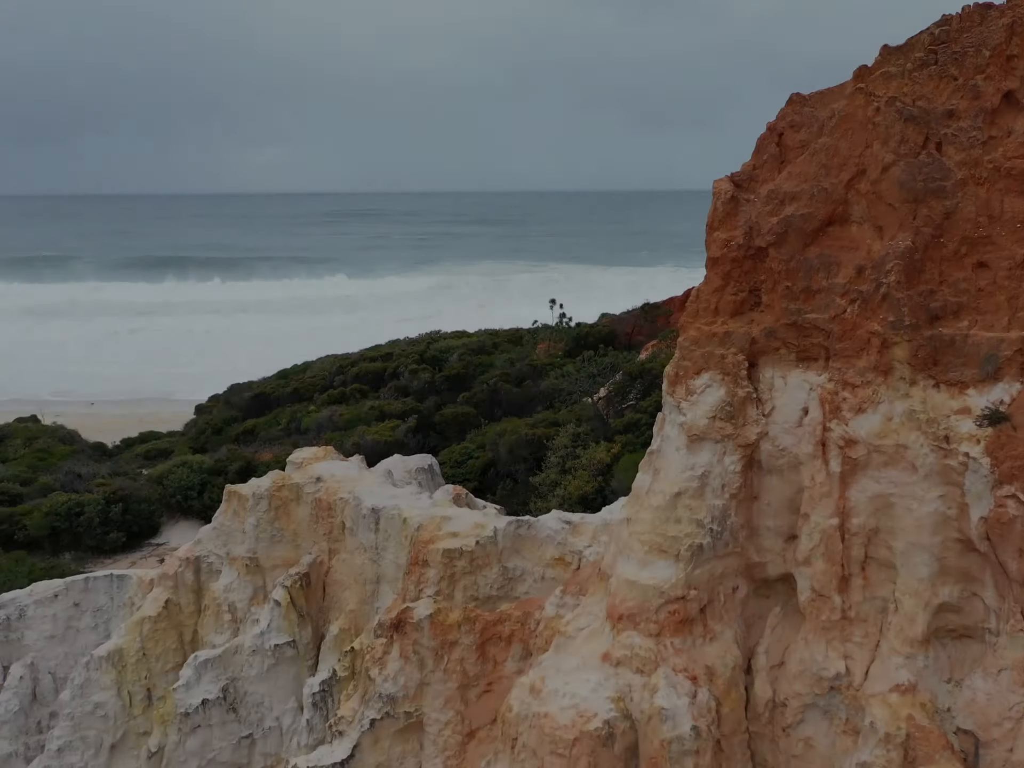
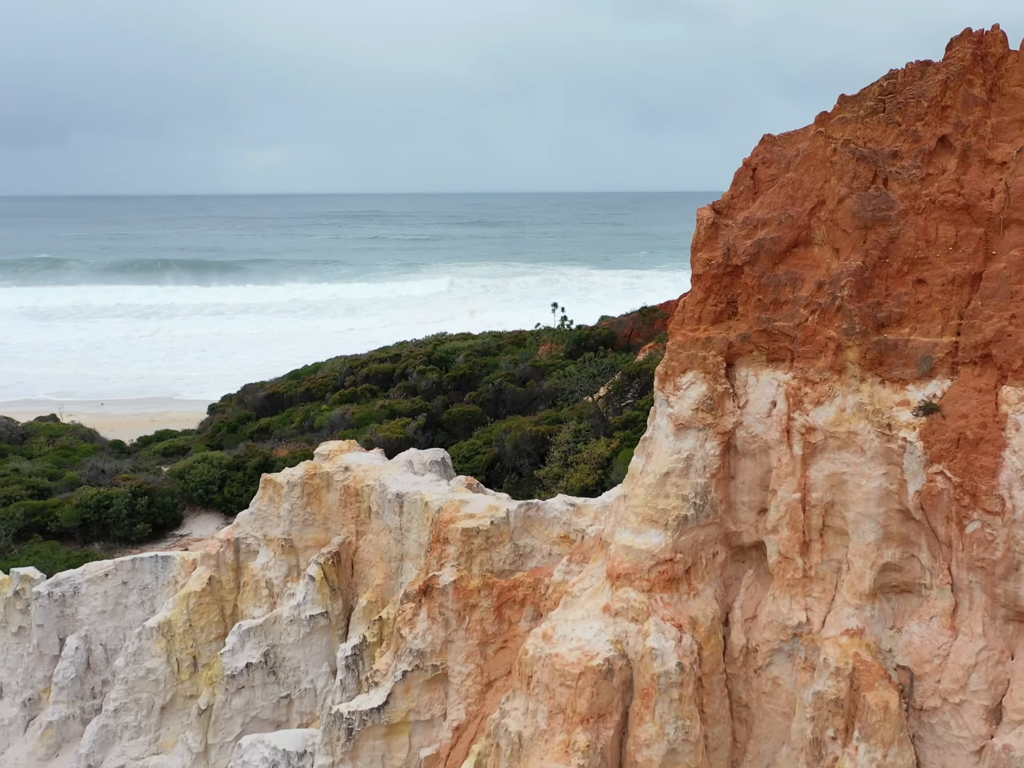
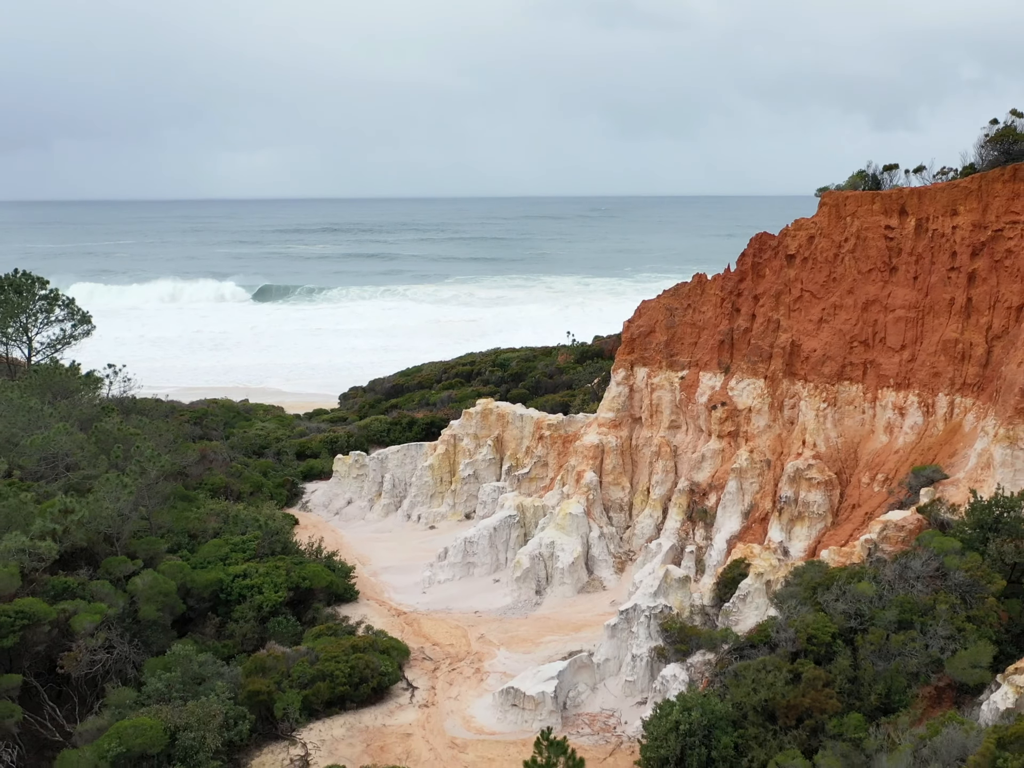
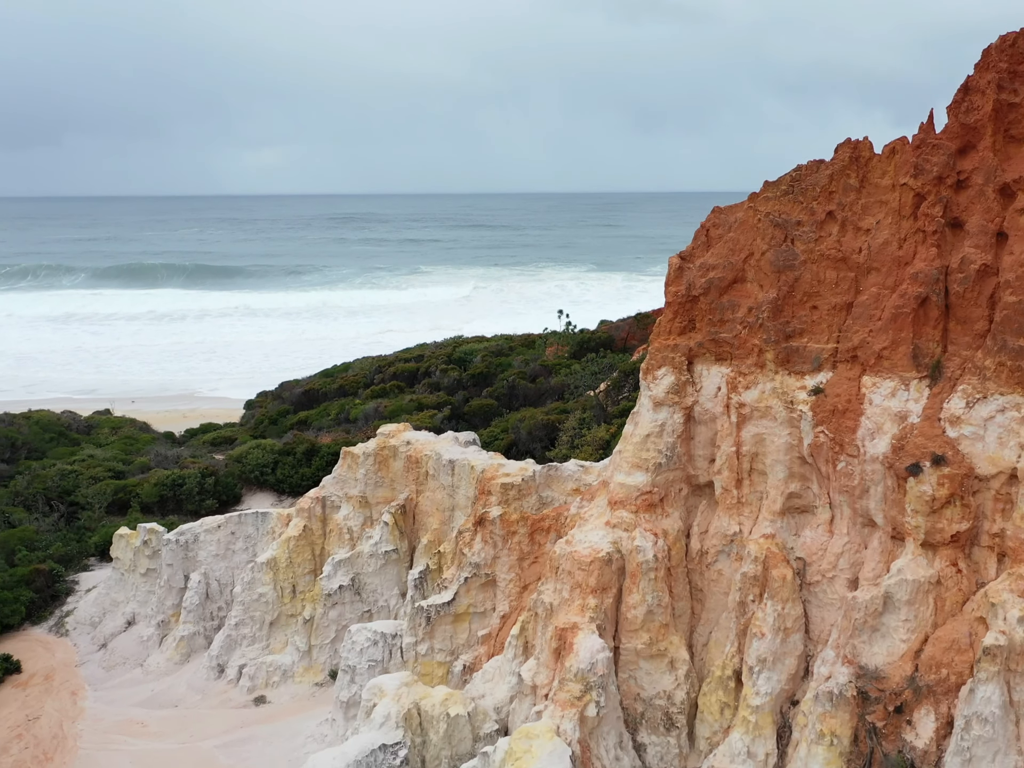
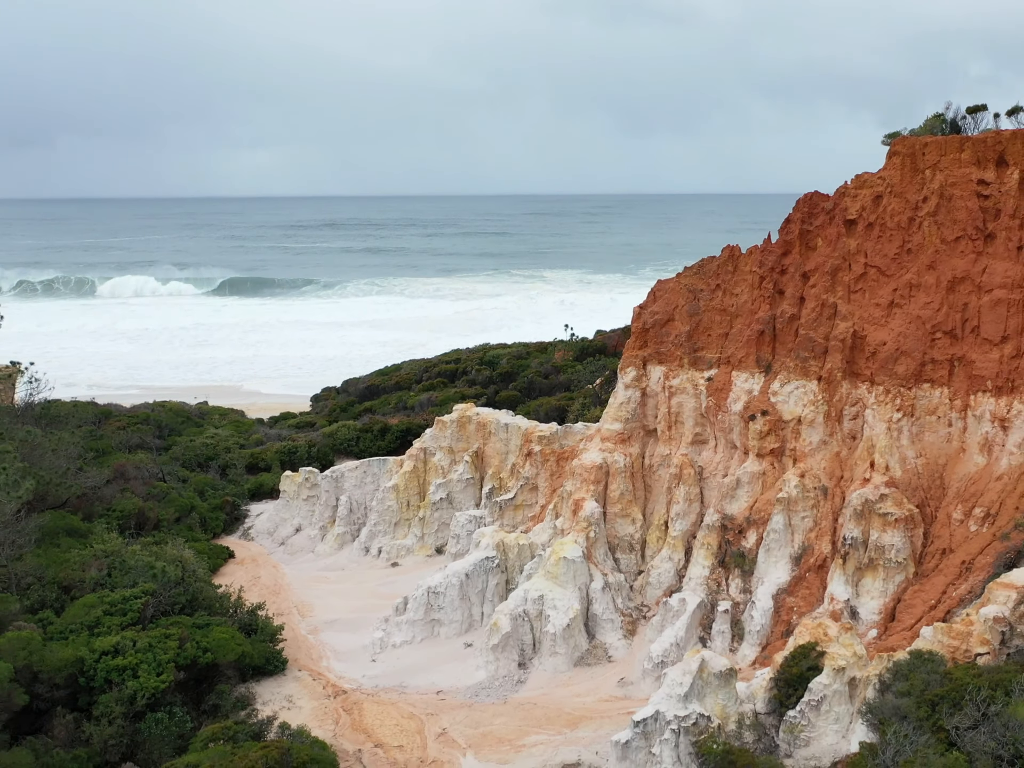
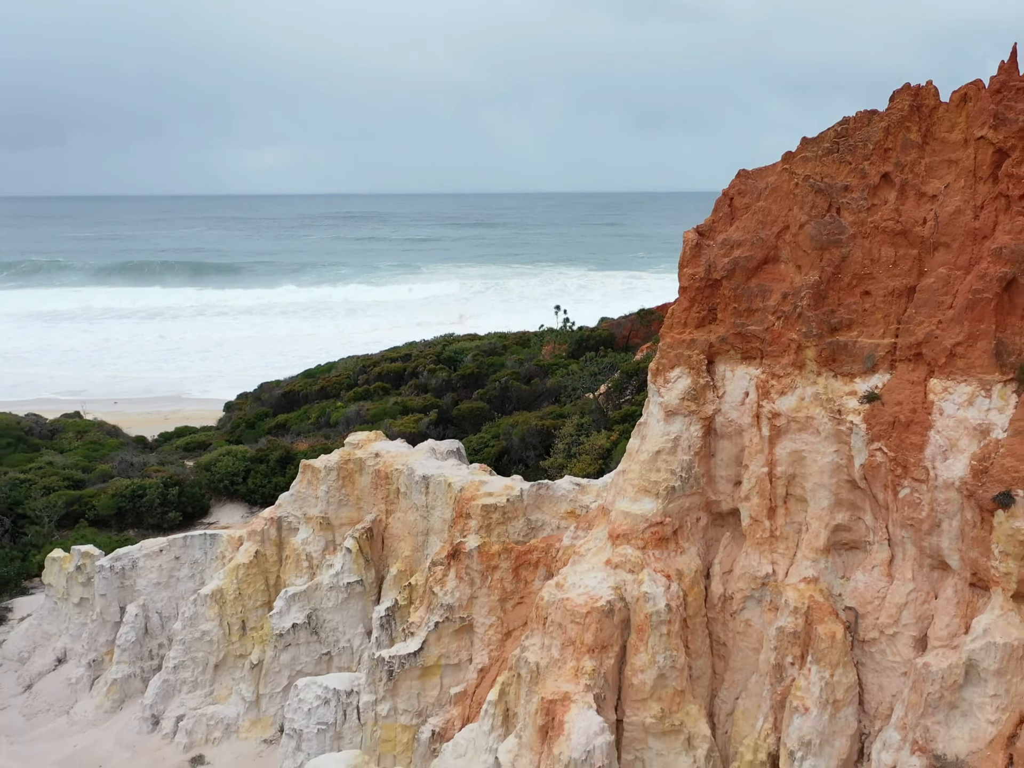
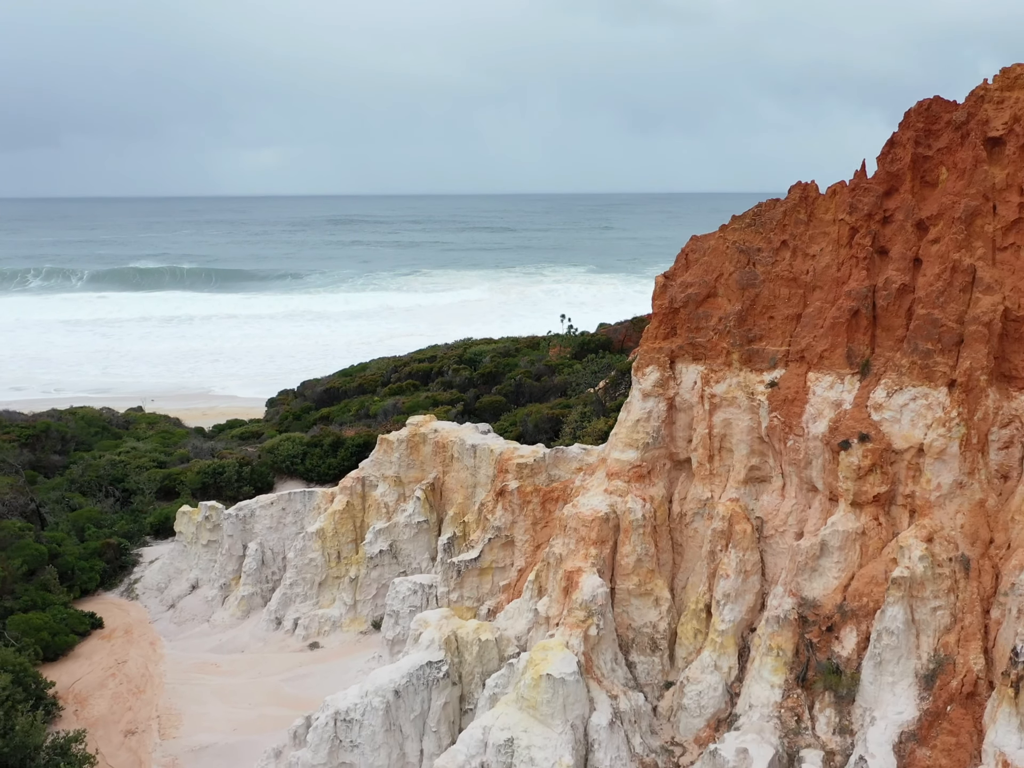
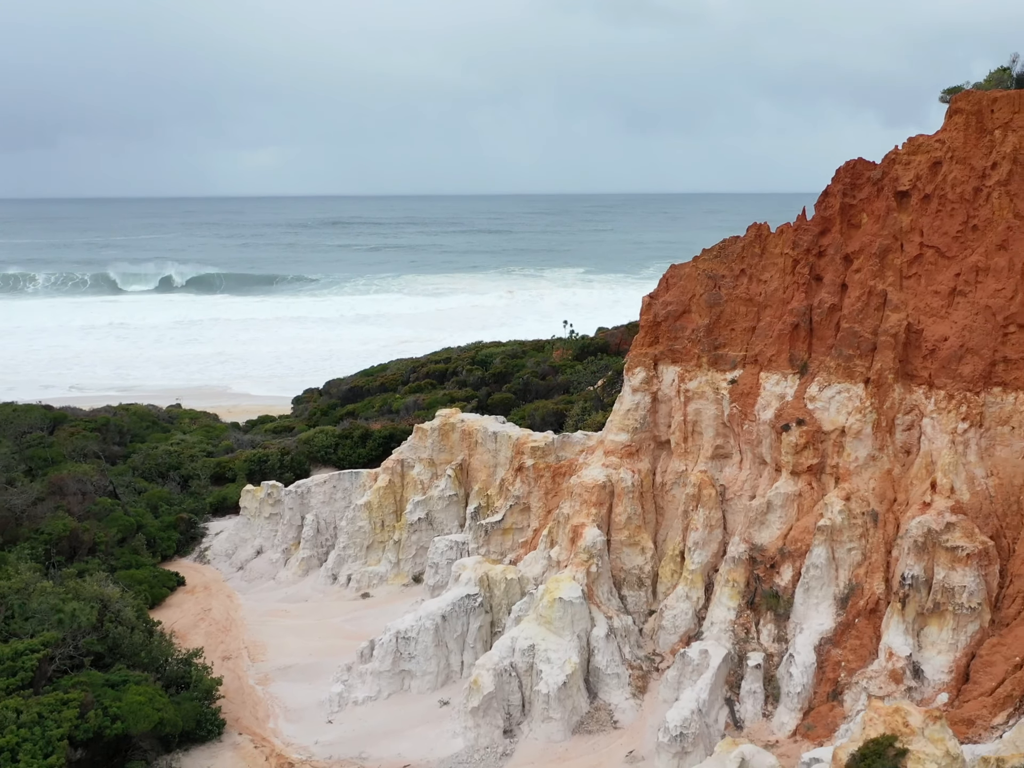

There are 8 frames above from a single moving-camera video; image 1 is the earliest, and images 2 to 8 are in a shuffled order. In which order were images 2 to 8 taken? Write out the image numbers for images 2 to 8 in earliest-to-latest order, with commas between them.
2, 6, 4, 7, 8, 5, 3
